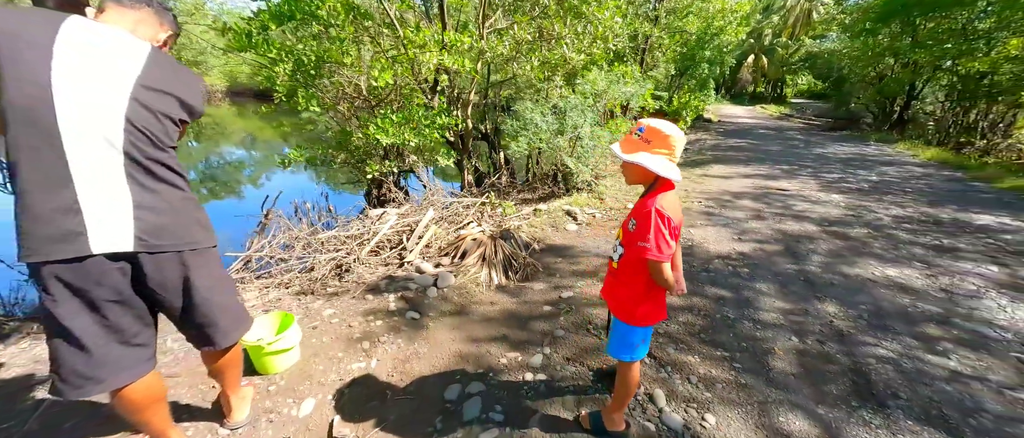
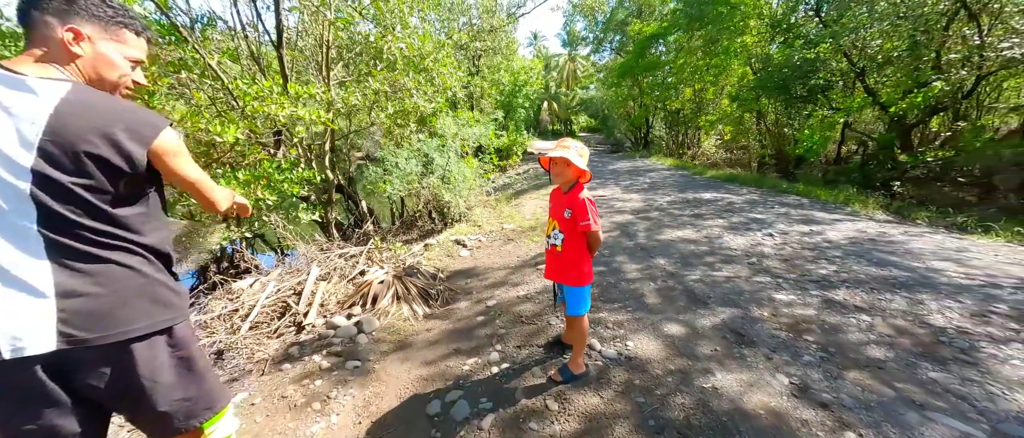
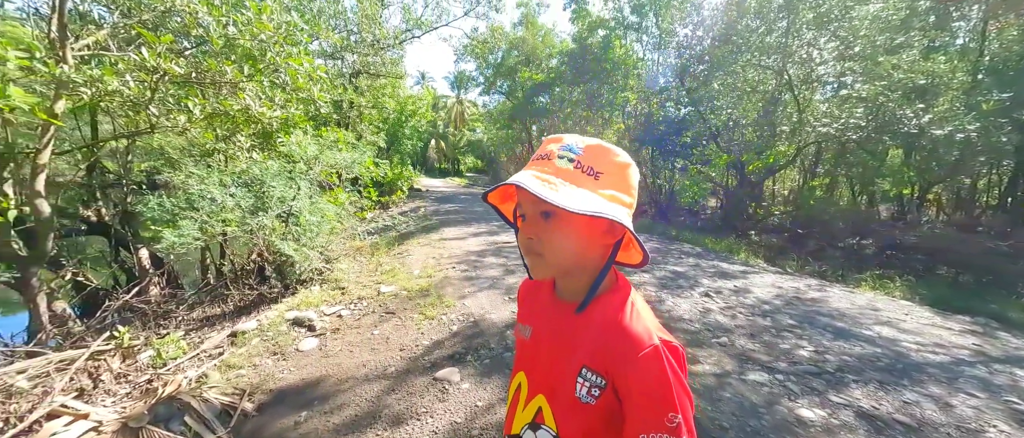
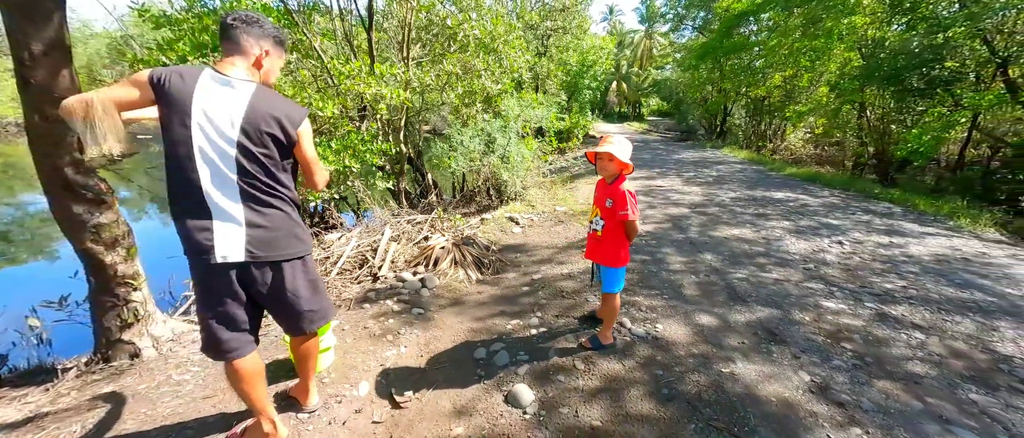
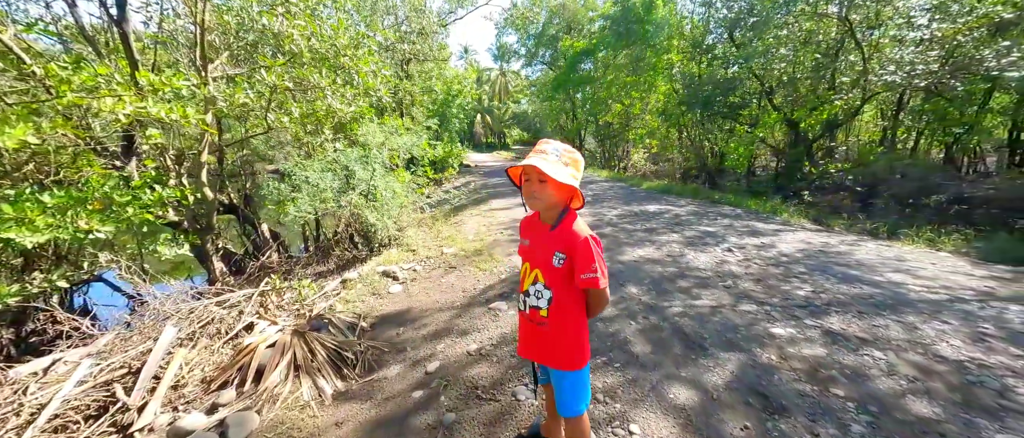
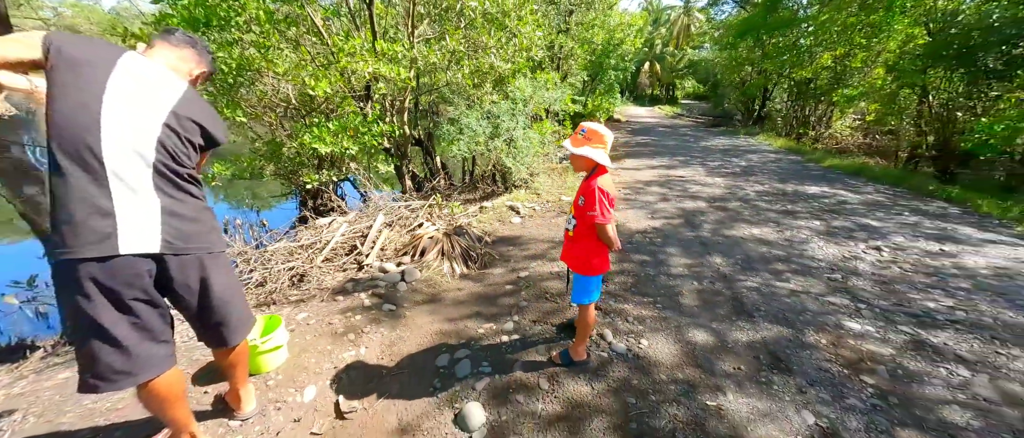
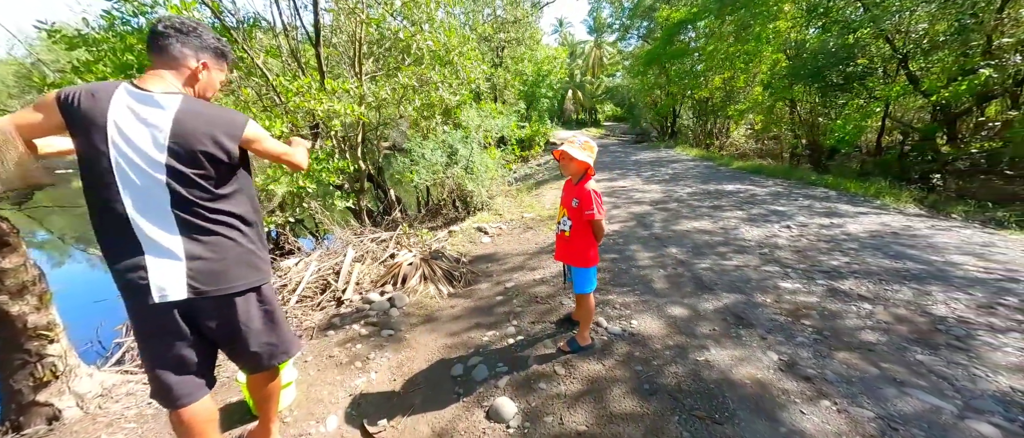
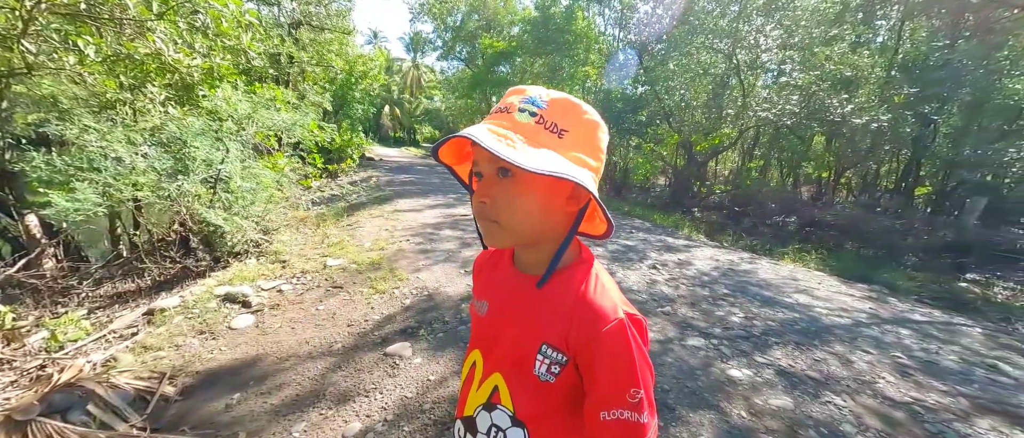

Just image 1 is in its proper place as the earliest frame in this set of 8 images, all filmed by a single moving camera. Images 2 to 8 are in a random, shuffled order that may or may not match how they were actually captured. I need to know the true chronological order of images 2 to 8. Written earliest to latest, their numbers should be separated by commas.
6, 4, 7, 2, 5, 8, 3
